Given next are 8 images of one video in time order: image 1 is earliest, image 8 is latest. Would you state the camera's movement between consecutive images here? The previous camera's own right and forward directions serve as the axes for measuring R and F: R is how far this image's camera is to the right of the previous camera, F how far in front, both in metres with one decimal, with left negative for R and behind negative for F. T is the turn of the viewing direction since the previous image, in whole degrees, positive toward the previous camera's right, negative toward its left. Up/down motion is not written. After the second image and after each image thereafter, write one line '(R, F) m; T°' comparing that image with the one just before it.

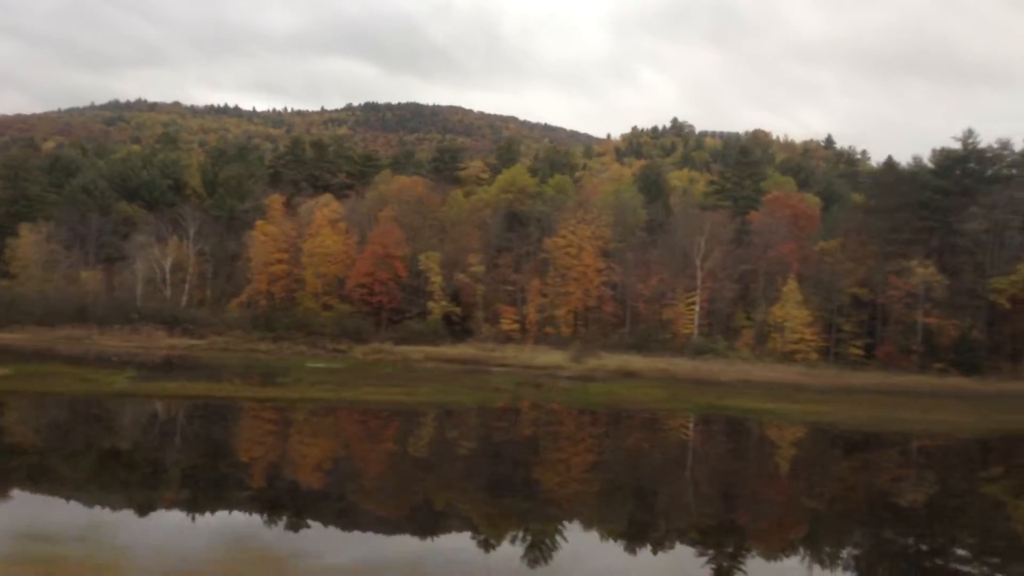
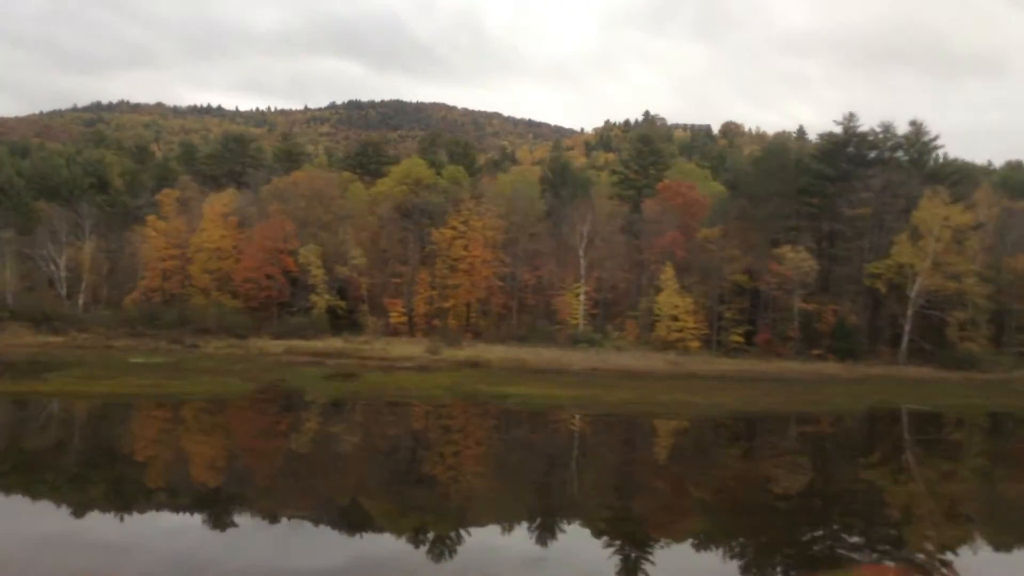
(+2.1, +0.2) m; +1°
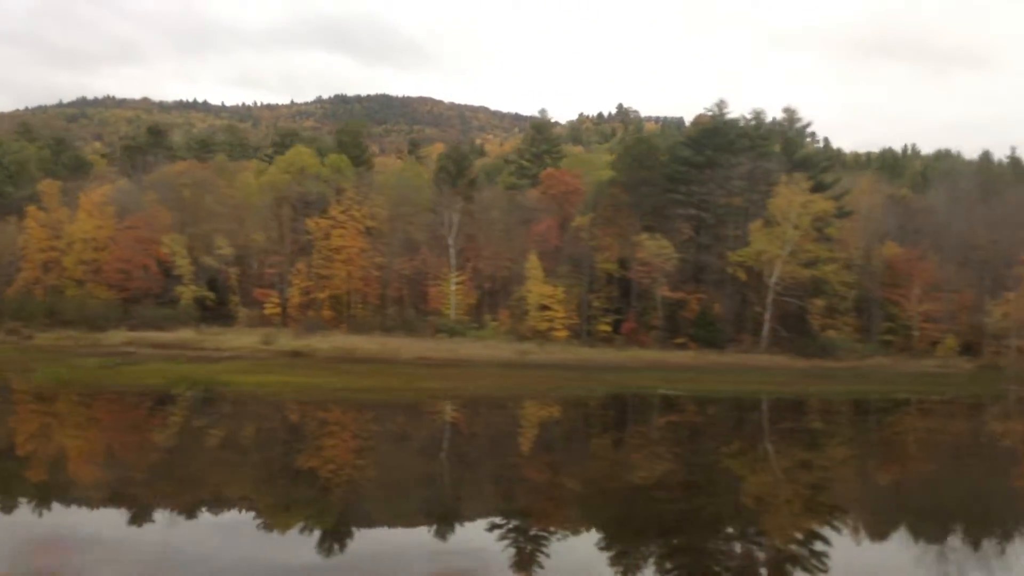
(+2.4, +0.2) m; +1°
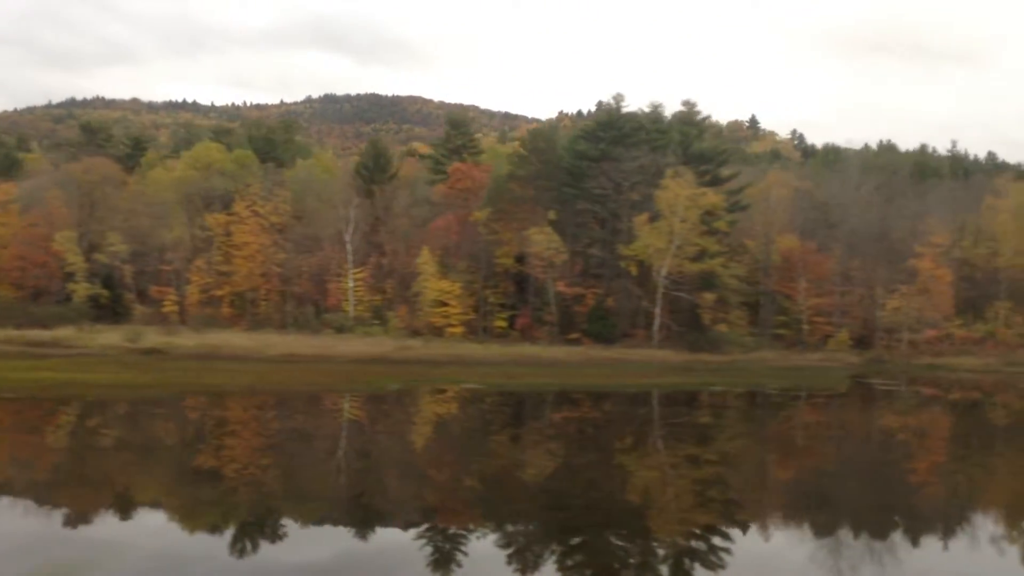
(+1.9, +0.2) m; 0°
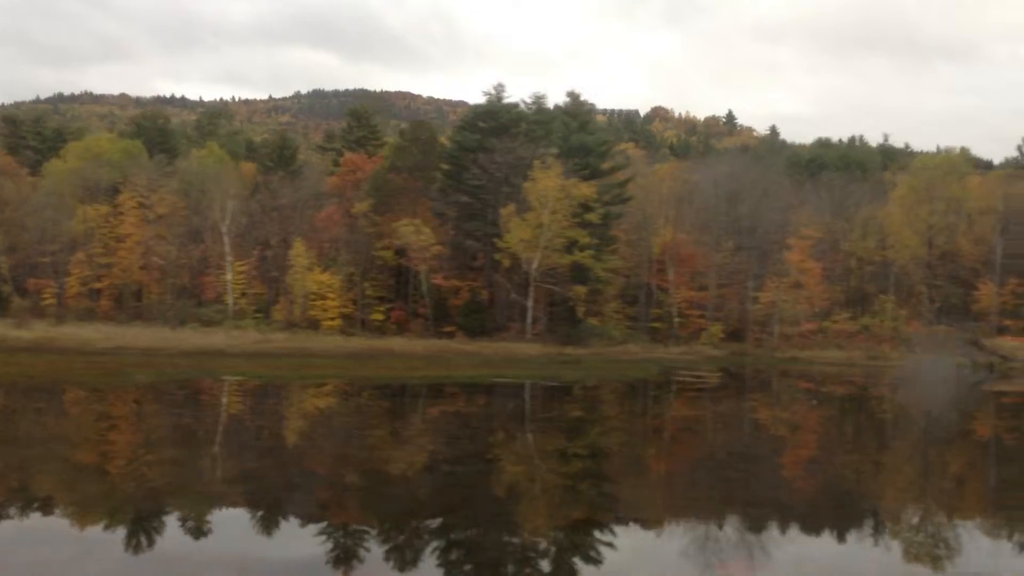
(+2.1, +0.2) m; +1°
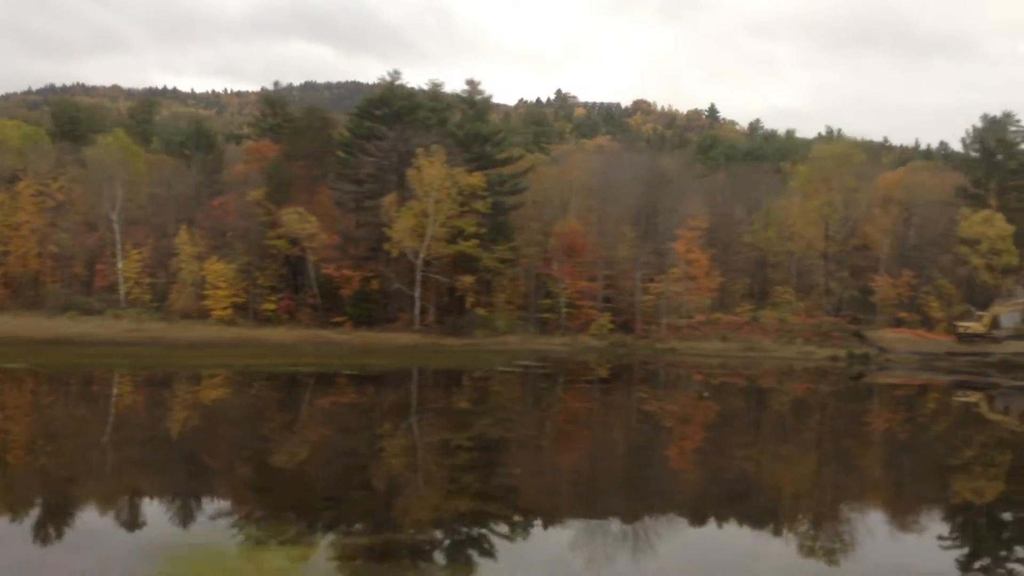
(+1.9, +0.2) m; 0°
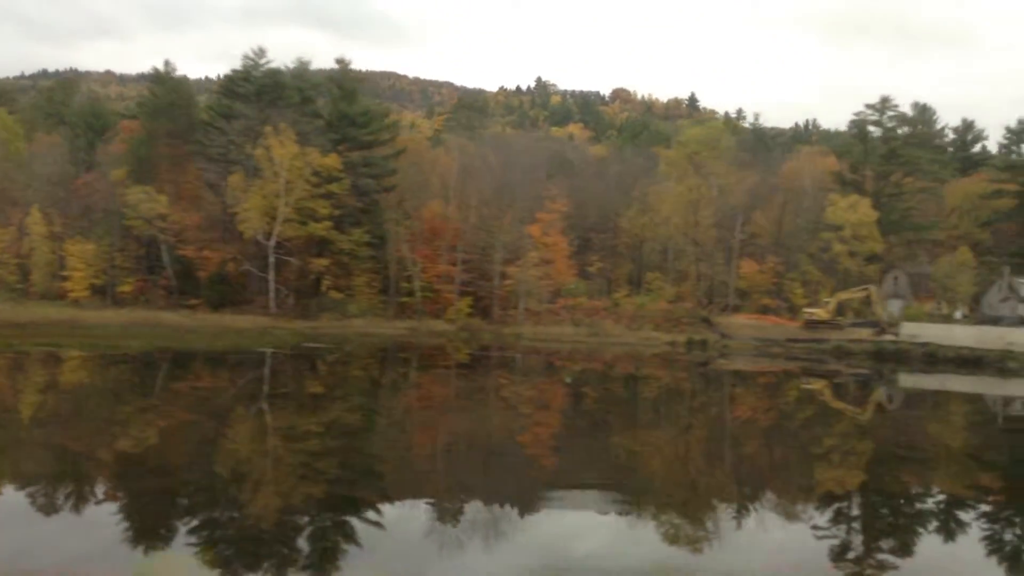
(+2.4, +0.3) m; 0°
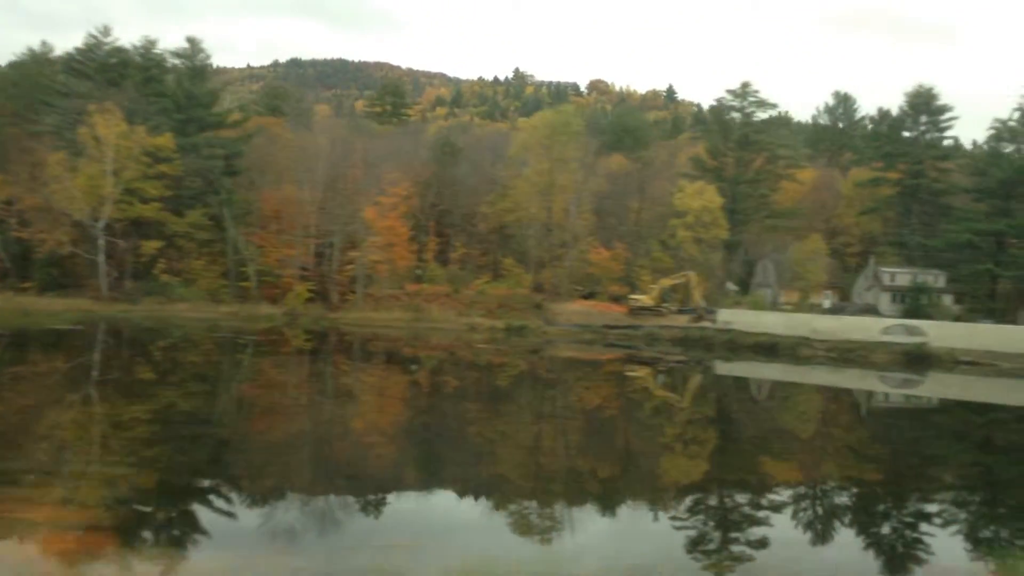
(+2.6, +0.3) m; 0°
